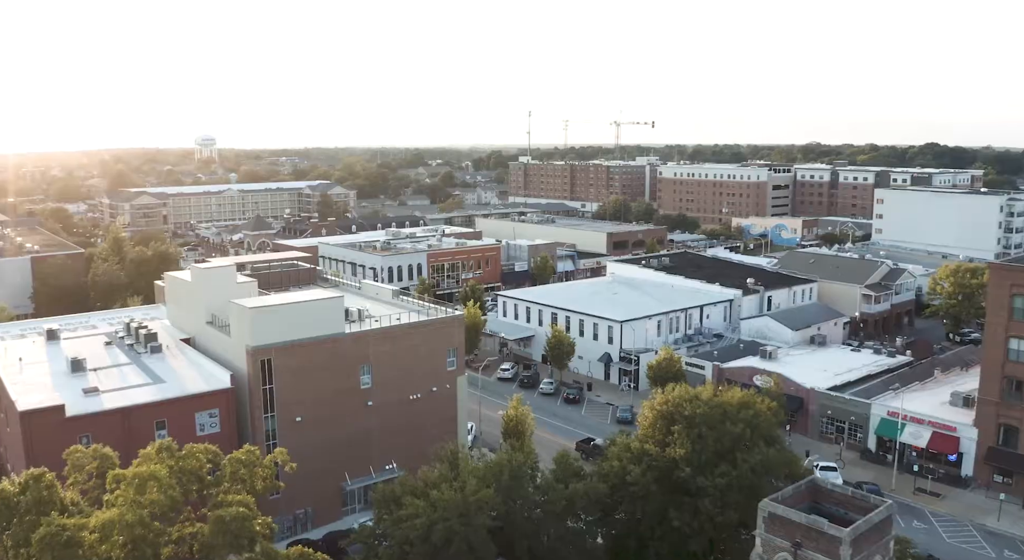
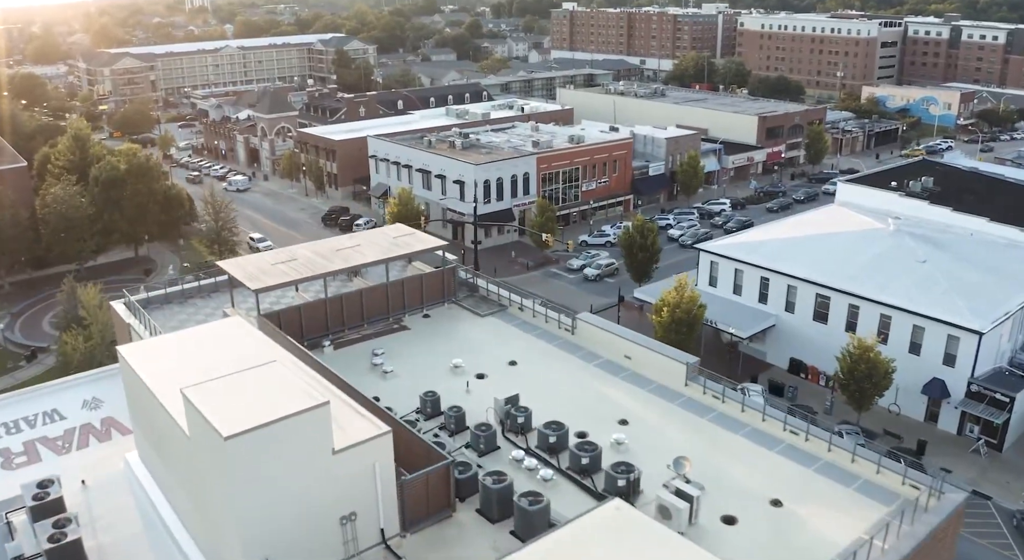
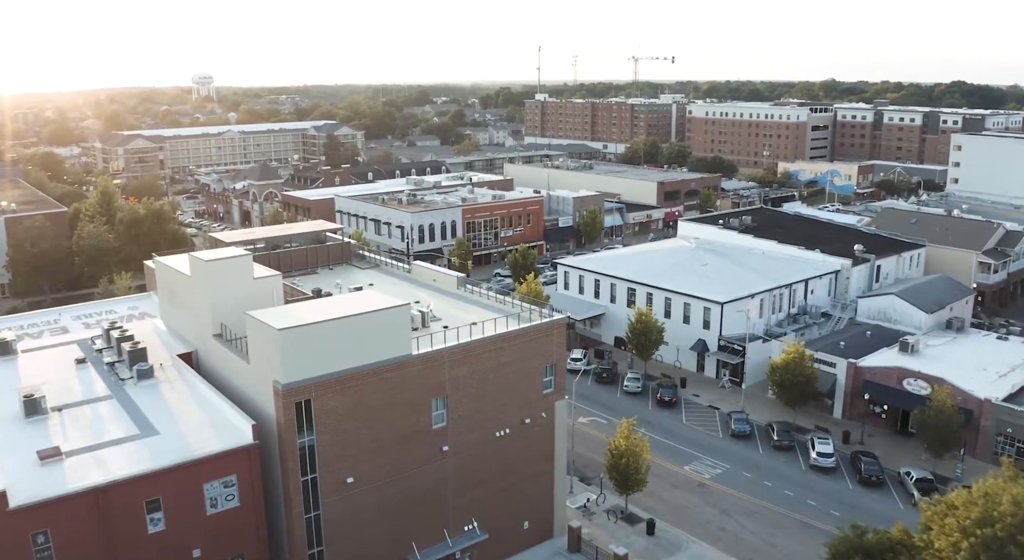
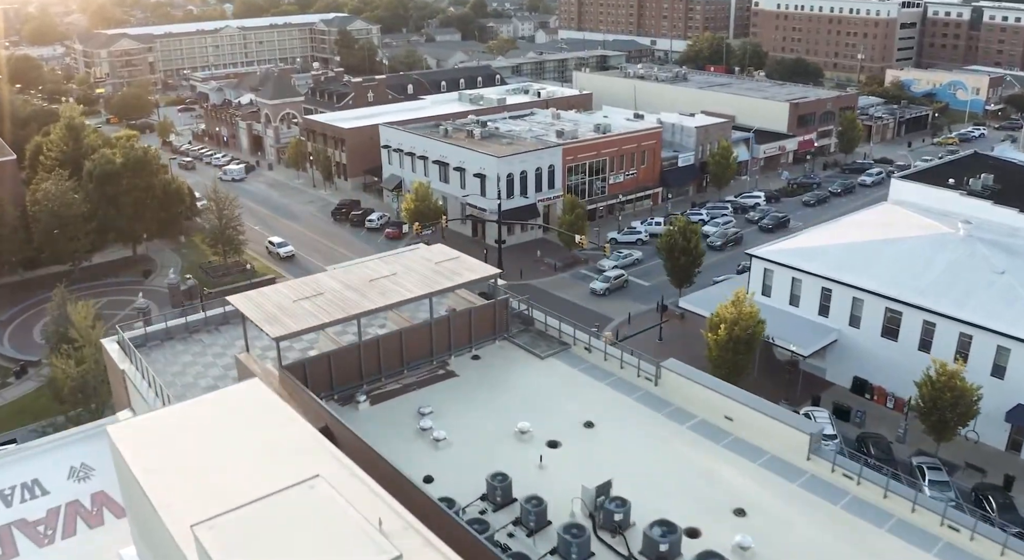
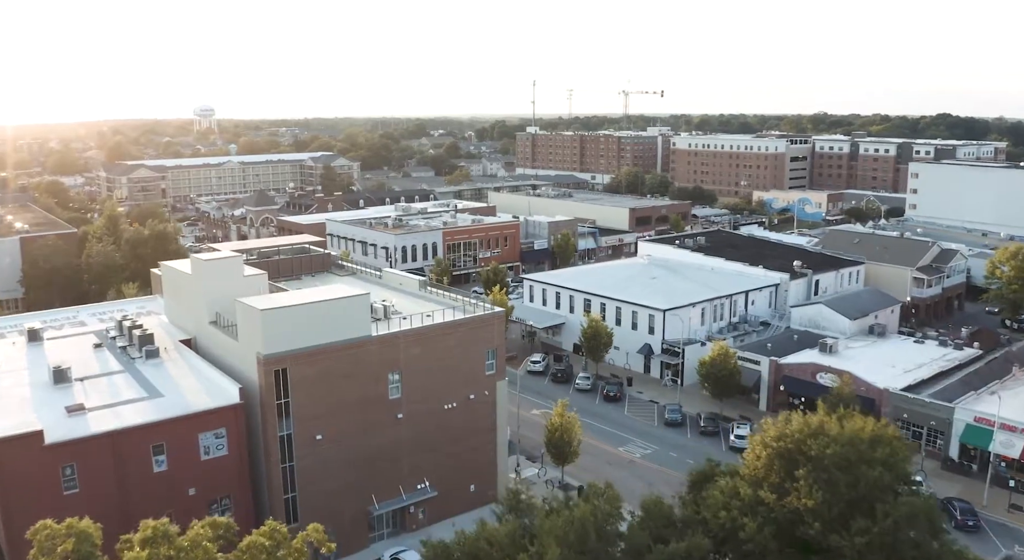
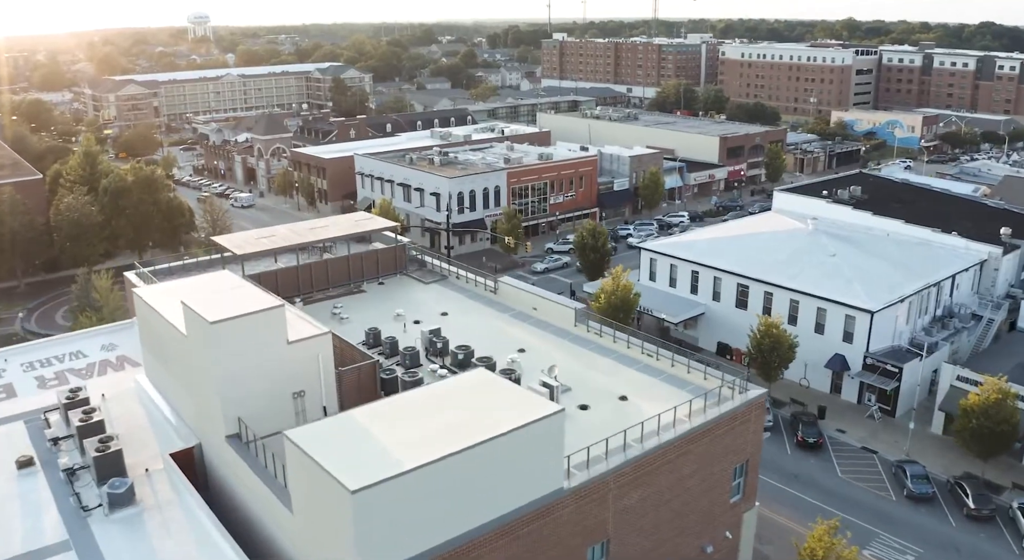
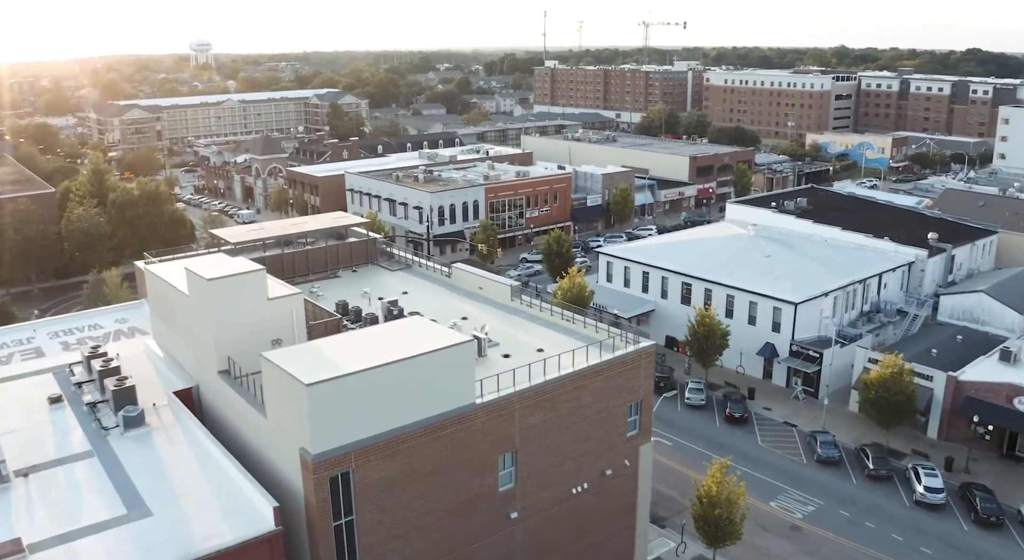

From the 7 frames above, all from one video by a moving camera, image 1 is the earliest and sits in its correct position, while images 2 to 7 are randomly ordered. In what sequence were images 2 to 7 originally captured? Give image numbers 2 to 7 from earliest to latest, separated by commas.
5, 3, 7, 6, 2, 4
